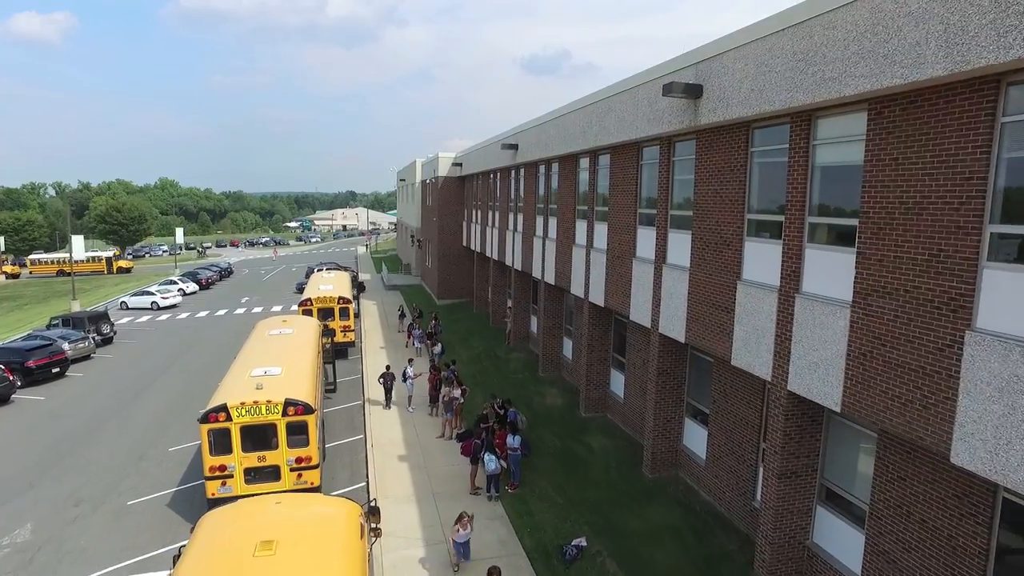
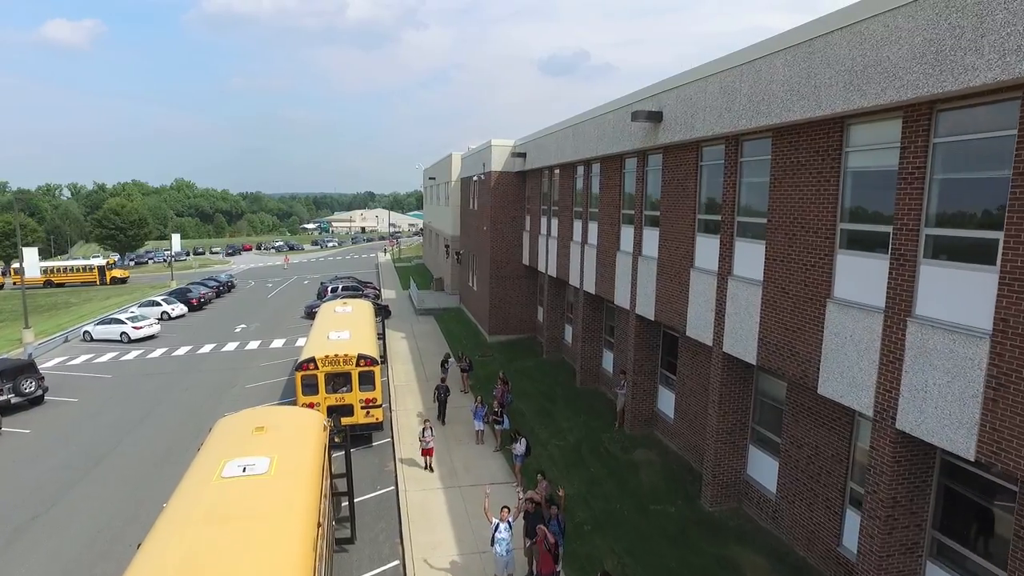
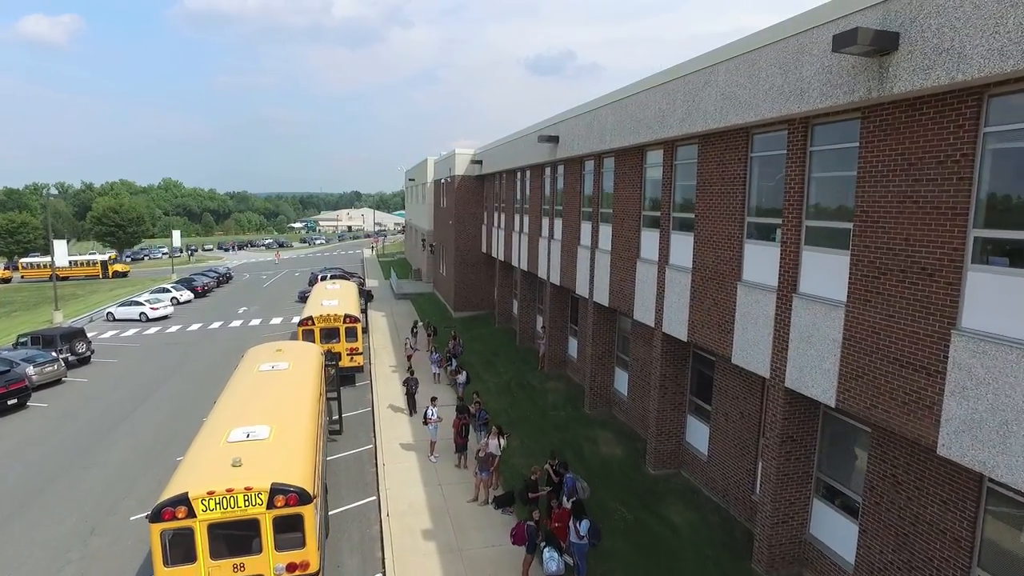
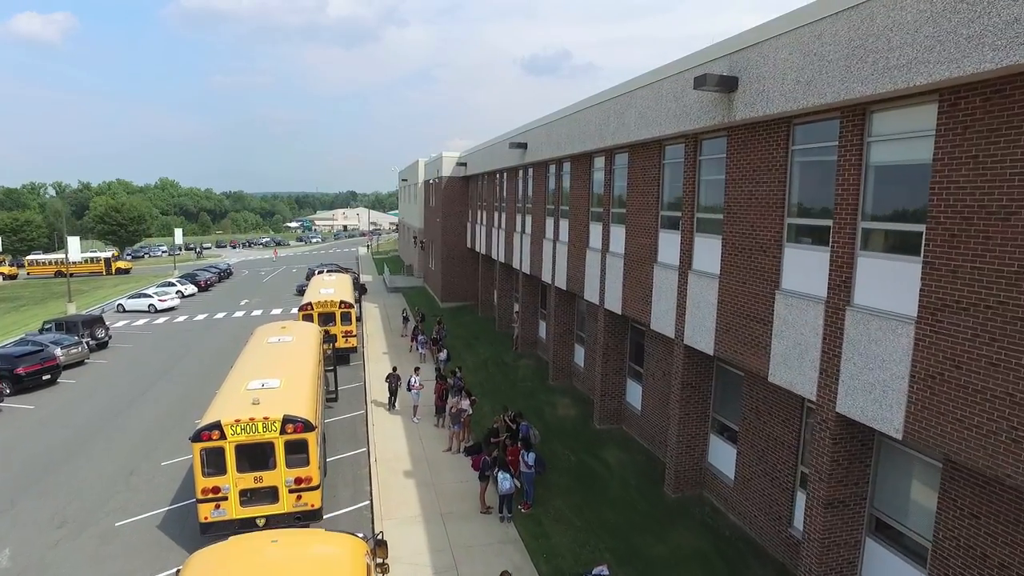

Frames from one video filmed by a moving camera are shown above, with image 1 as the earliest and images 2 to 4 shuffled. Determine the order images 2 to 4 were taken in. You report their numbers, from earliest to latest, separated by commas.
4, 3, 2
